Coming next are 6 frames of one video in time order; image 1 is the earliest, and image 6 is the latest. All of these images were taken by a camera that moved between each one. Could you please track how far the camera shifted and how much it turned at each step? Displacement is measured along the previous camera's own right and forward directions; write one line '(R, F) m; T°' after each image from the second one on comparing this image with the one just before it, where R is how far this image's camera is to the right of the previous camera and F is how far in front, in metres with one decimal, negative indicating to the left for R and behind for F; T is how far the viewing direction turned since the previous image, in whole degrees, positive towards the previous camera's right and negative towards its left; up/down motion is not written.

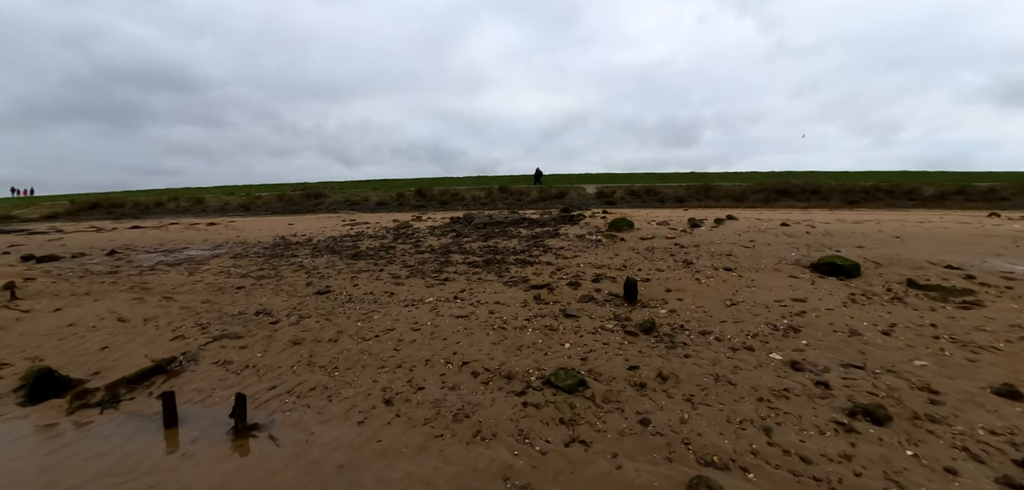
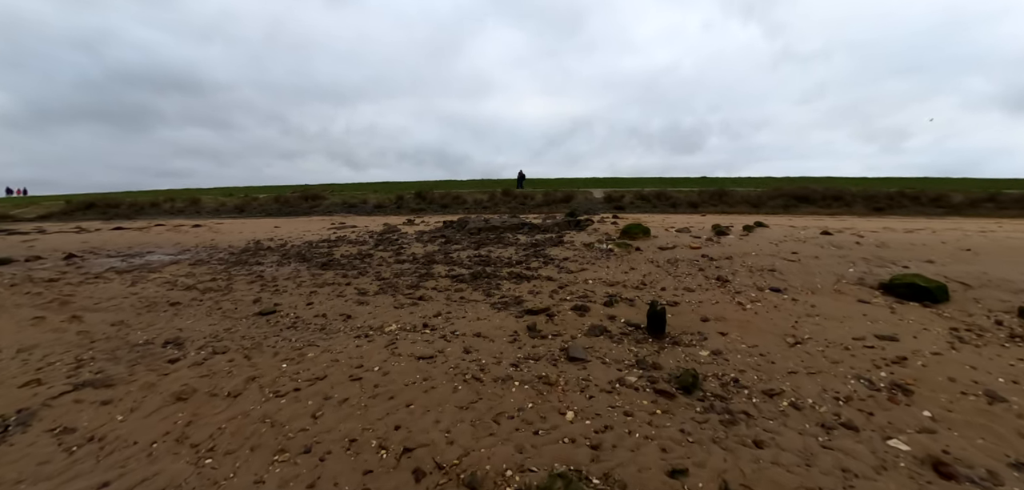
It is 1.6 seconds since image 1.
(+0.3, +2.3) m; -1°
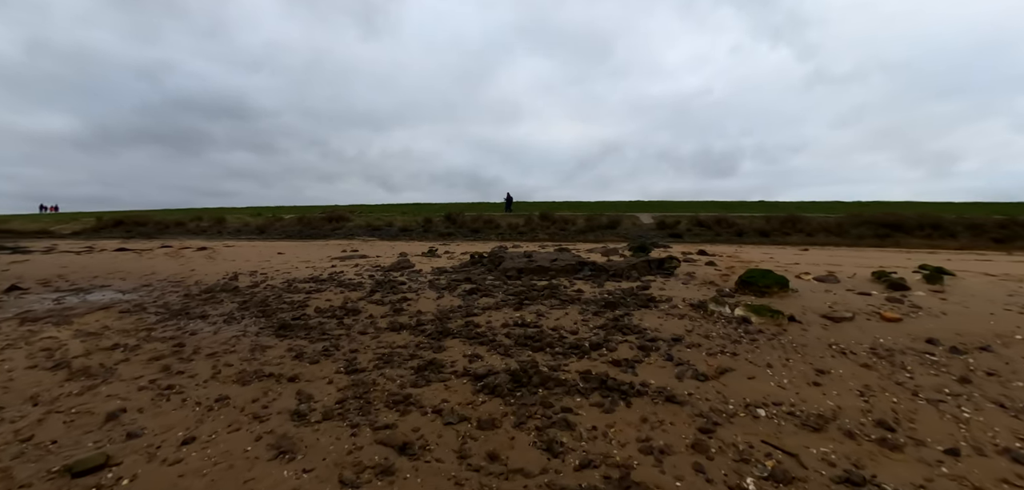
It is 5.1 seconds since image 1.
(-0.6, +5.0) m; -4°
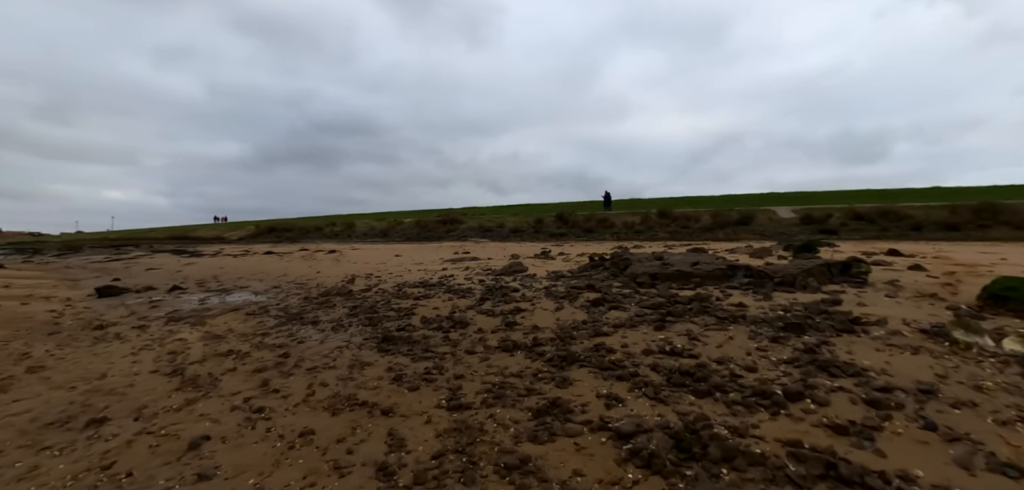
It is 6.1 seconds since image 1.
(-0.5, +1.6) m; -14°
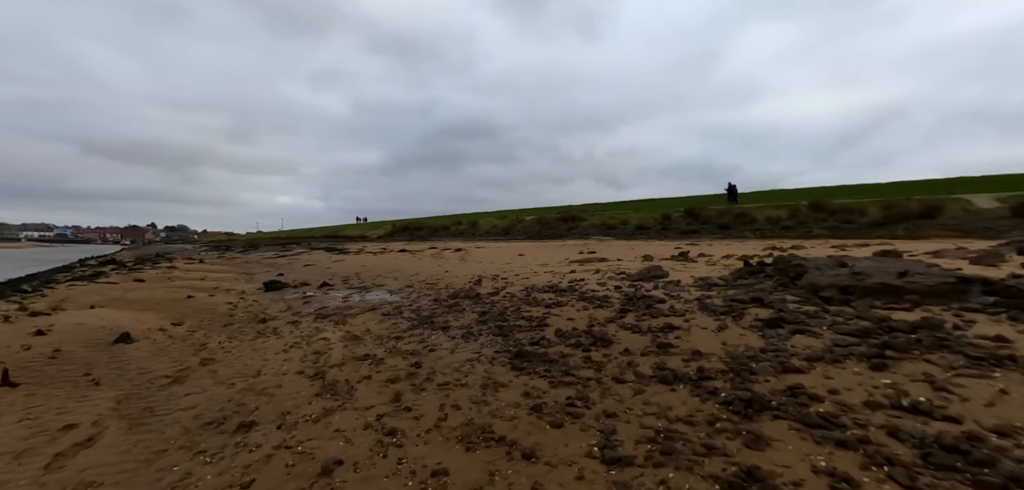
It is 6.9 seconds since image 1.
(-0.5, +1.0) m; -15°
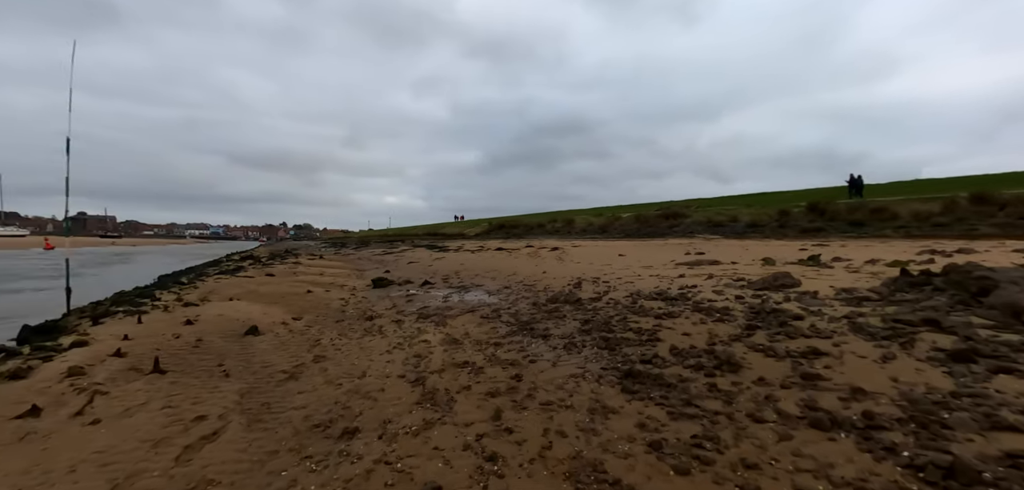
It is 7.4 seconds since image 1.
(-0.2, +0.5) m; -12°
